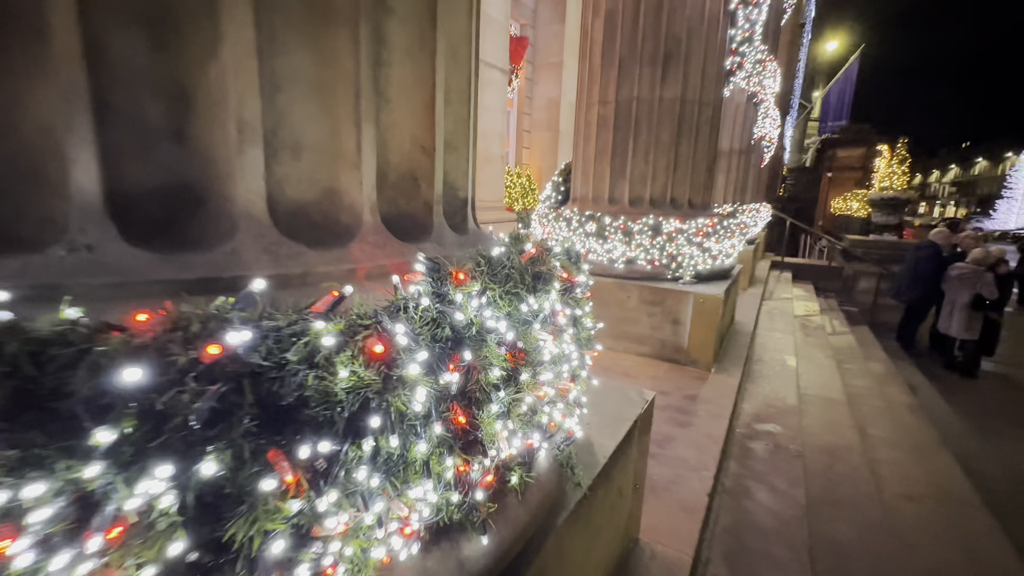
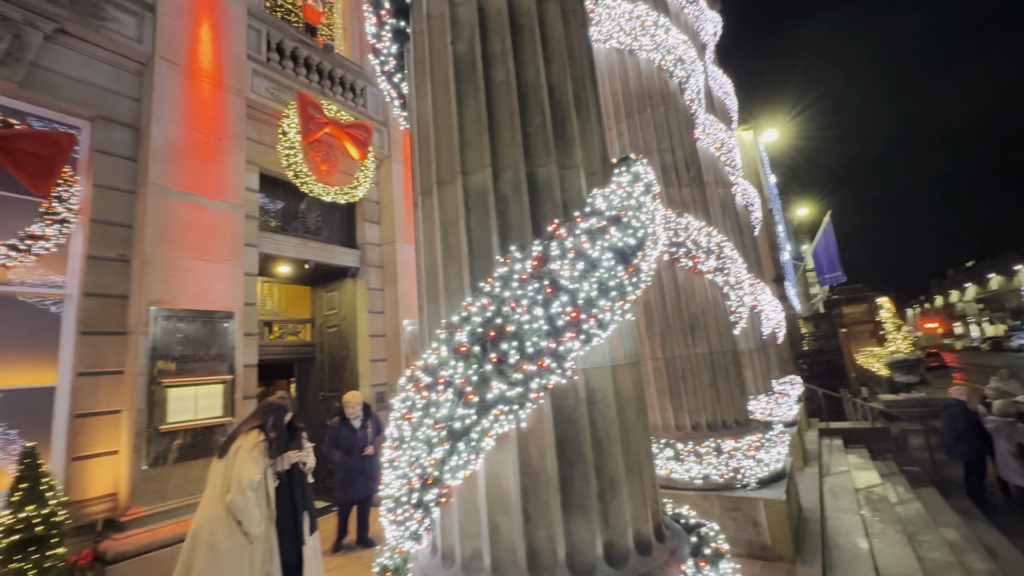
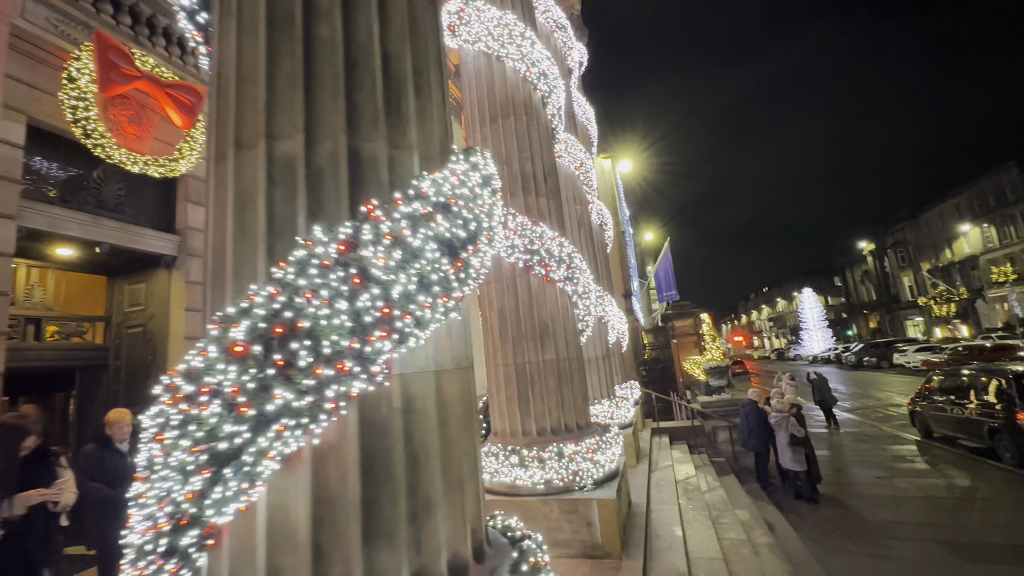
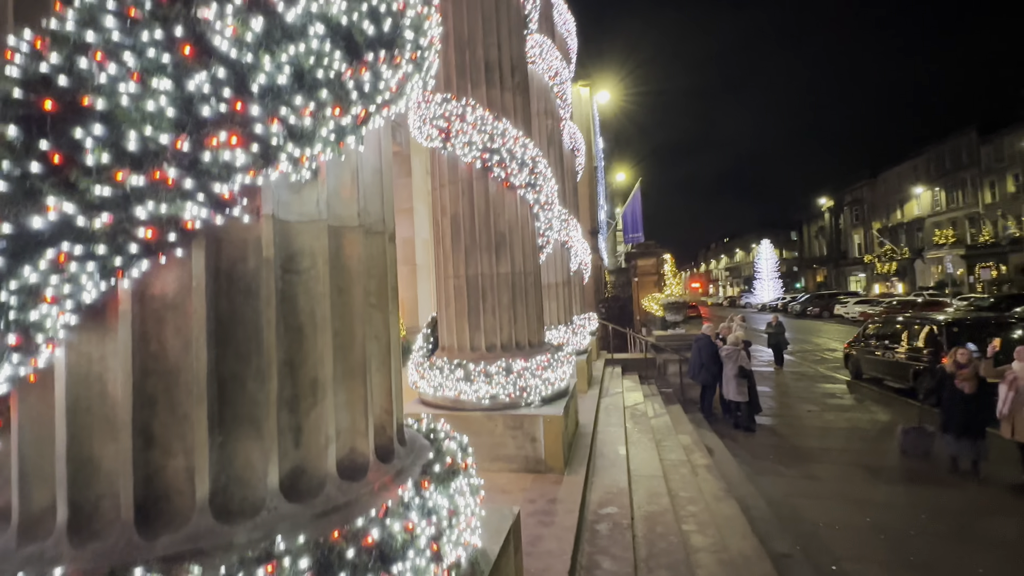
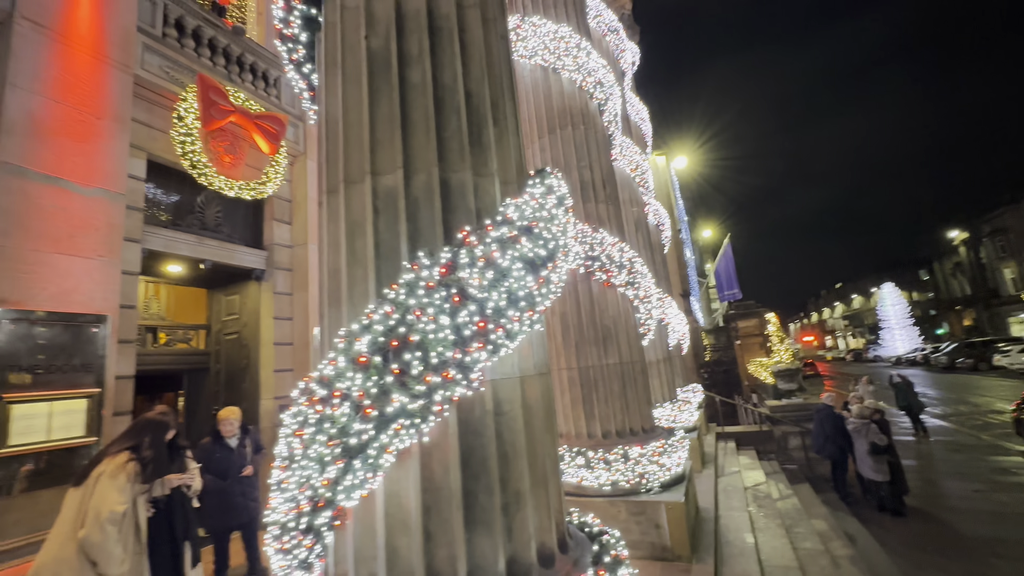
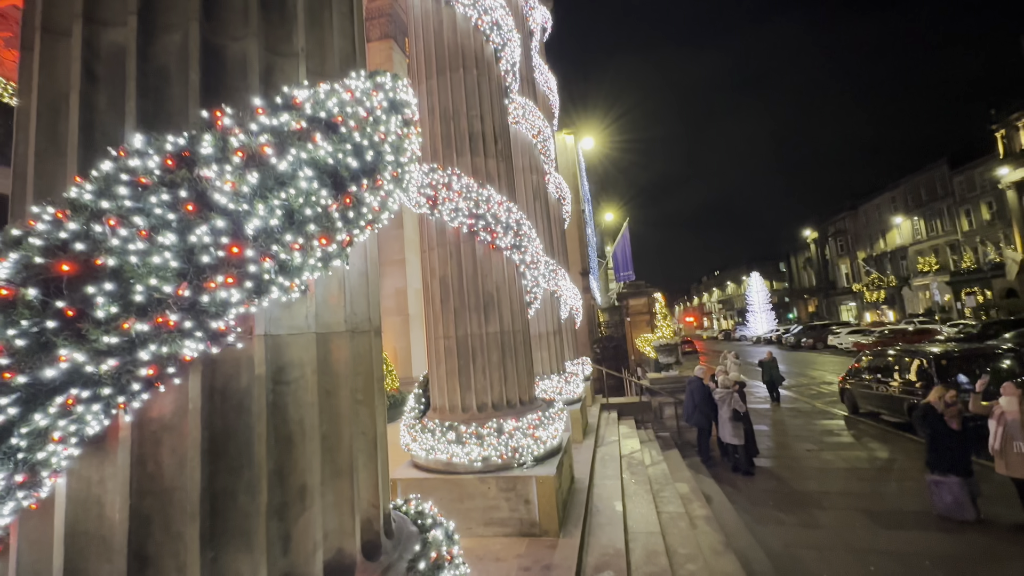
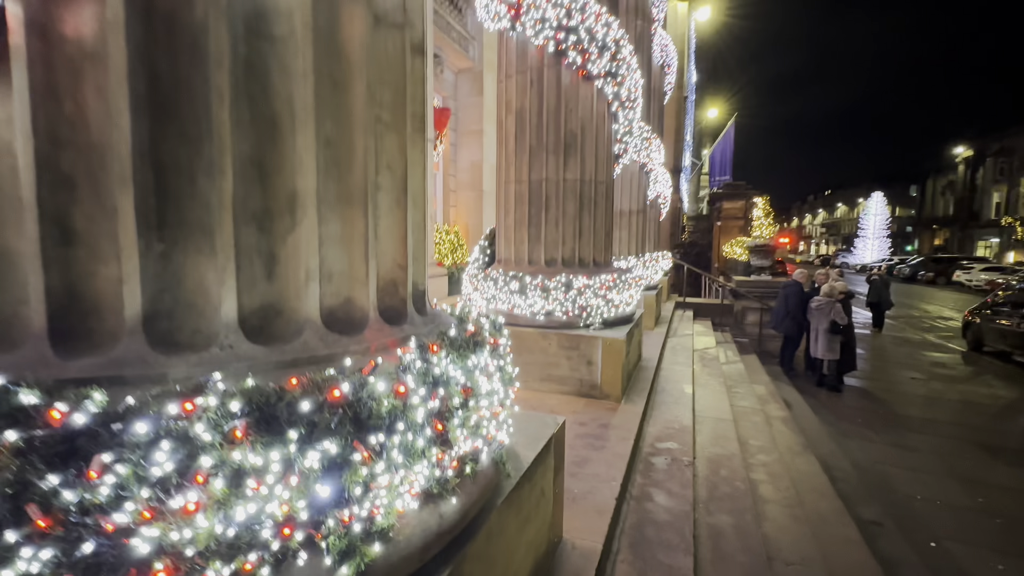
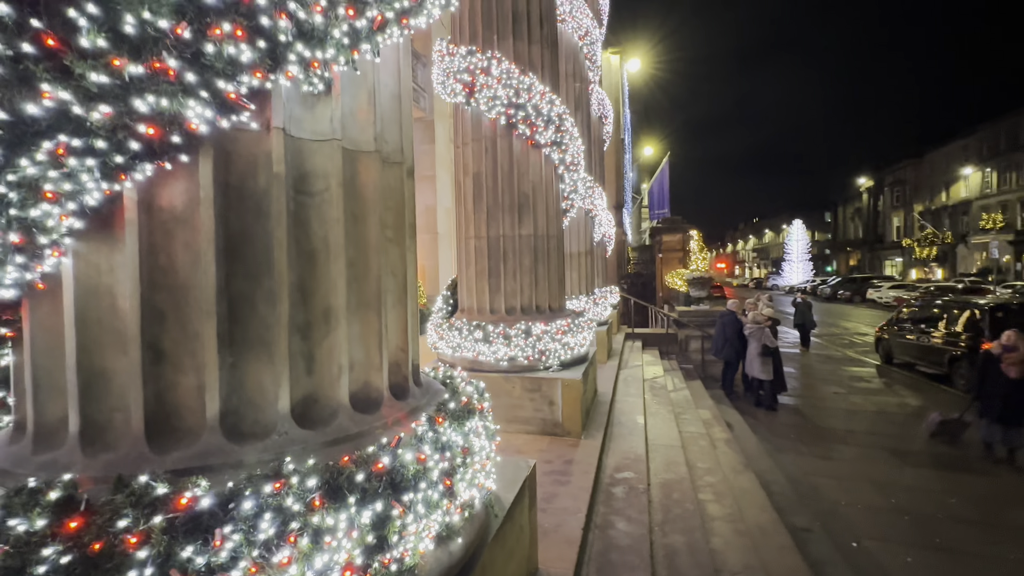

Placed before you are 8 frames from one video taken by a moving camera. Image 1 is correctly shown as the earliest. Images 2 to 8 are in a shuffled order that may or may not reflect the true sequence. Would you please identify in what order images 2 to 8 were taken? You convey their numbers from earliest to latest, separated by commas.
7, 8, 4, 6, 3, 5, 2
